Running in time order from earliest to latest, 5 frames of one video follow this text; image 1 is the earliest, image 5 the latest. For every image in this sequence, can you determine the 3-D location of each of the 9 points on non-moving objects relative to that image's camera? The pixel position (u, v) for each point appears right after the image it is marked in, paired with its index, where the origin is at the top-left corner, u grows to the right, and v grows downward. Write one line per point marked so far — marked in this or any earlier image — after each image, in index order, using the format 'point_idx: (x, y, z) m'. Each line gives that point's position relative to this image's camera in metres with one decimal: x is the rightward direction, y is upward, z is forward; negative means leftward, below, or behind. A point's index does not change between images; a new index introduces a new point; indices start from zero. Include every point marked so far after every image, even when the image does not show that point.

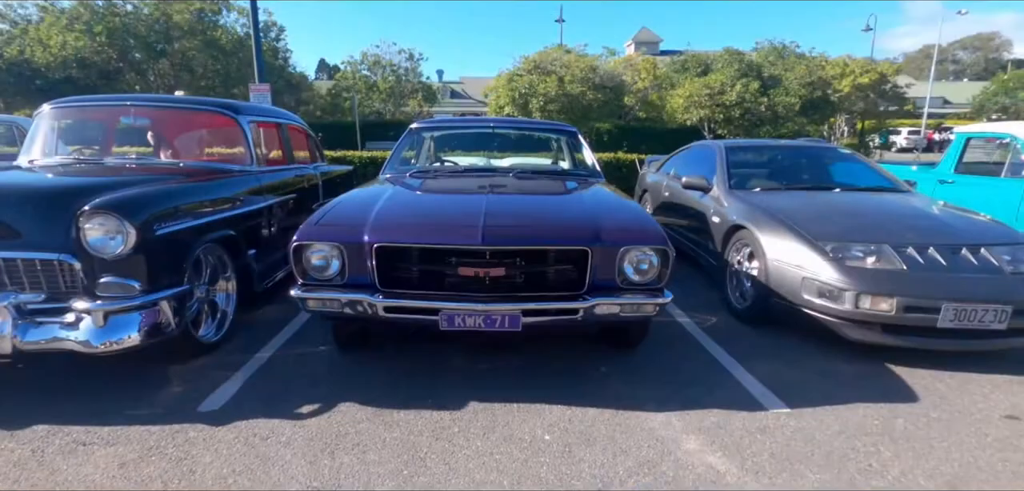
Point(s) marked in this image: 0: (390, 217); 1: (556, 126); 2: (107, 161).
0: (-0.6, +0.1, +3.4) m
1: (+0.4, +1.1, +5.9) m
2: (-2.9, +0.6, +4.8) m
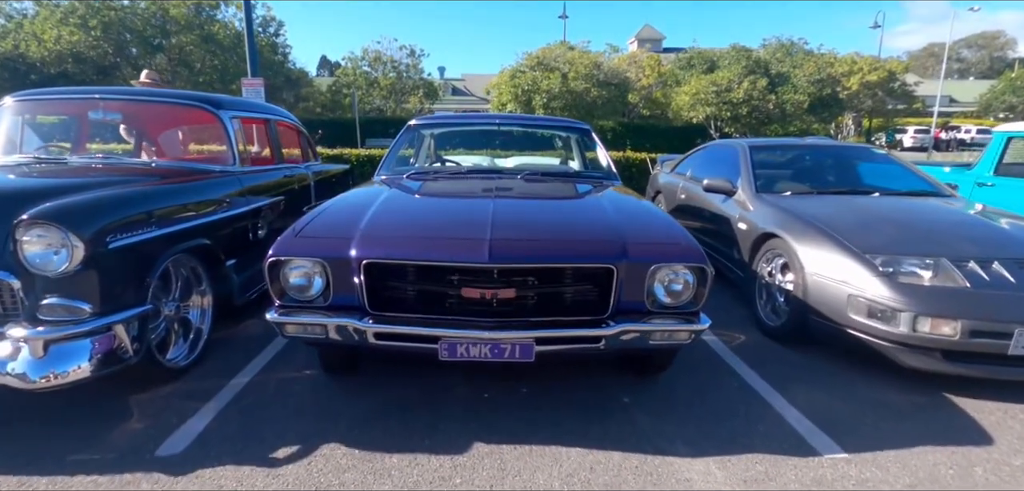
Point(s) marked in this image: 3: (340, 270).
0: (-0.6, +0.1, +3.0) m
1: (+0.4, +1.0, +5.4) m
2: (-2.9, +0.6, +4.4) m
3: (-0.7, -0.1, +2.8) m
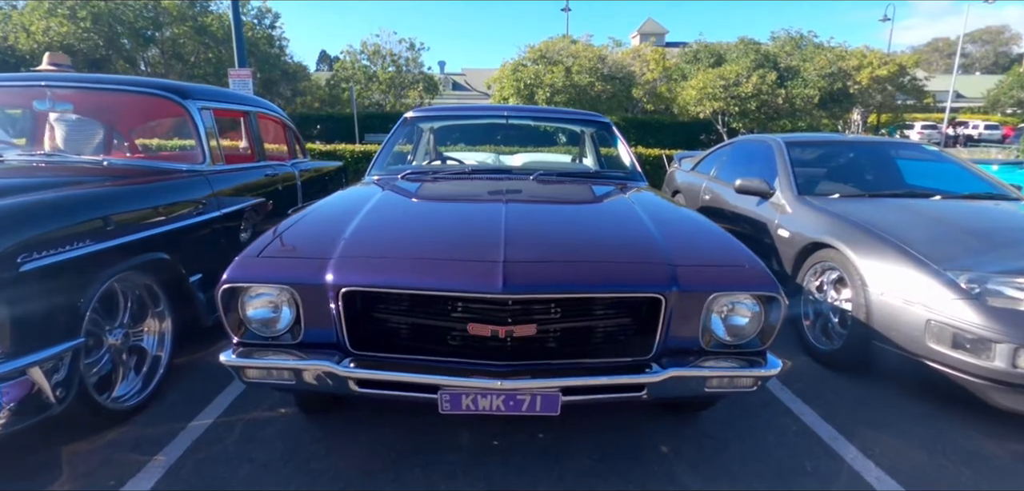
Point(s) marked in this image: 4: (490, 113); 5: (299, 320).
0: (-0.5, 0.0, +2.4) m
1: (+0.5, +0.9, +4.8) m
2: (-2.8, +0.5, +3.8) m
3: (-0.7, -0.2, +2.2) m
4: (-0.2, +0.9, +4.7) m
5: (-0.7, -0.3, +2.3) m
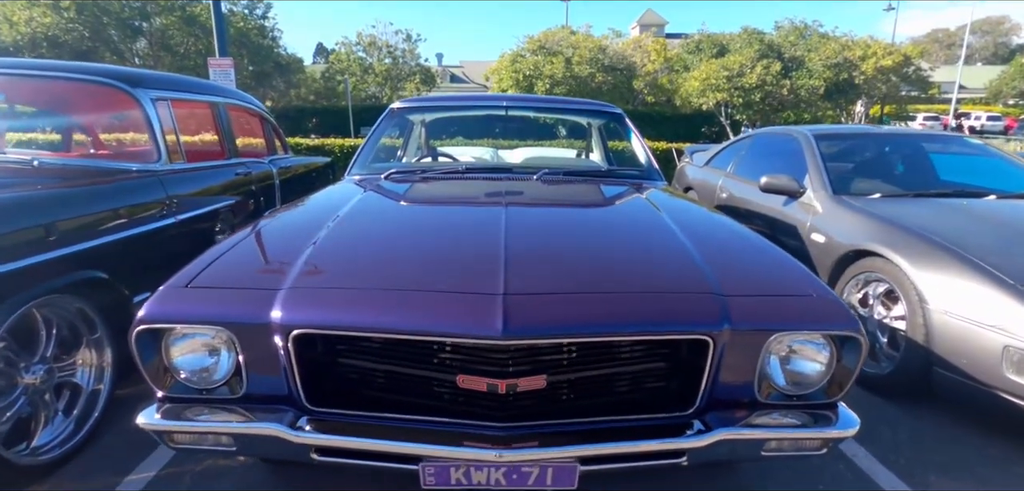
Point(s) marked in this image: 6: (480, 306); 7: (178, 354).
0: (-0.5, -0.1, +1.9) m
1: (+0.5, +0.9, +4.3) m
2: (-2.8, +0.4, +3.3) m
3: (-0.7, -0.2, +1.7) m
4: (-0.2, +0.9, +4.2) m
5: (-0.7, -0.3, +1.8) m
6: (-0.1, -0.1, +1.7) m
7: (-0.9, -0.3, +1.8) m
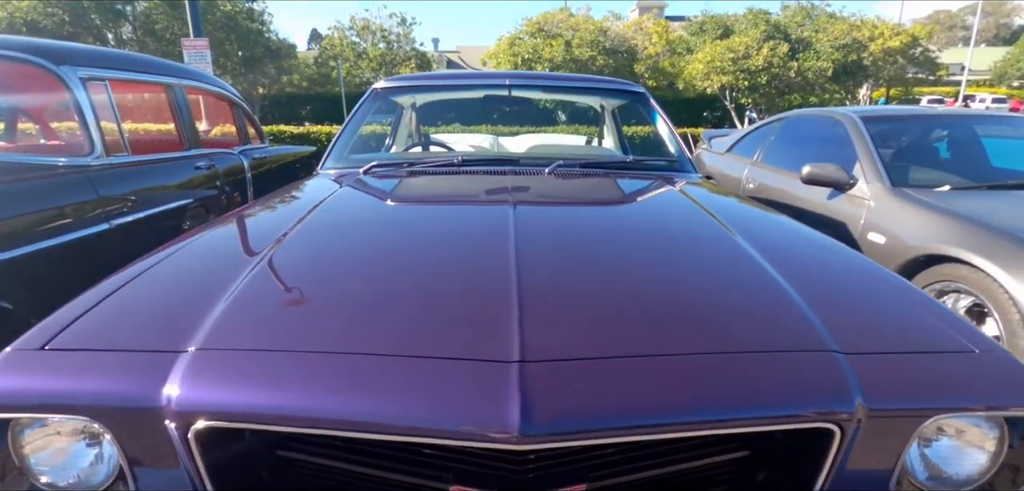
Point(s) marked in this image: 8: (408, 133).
0: (-0.5, -0.1, +1.3) m
1: (+0.5, +0.9, +3.7) m
2: (-2.8, +0.4, +2.7) m
3: (-0.6, -0.3, +1.1) m
4: (-0.1, +0.9, +3.6) m
5: (-0.7, -0.4, +1.2) m
6: (0.0, -0.2, +1.1) m
7: (-0.8, -0.4, +1.2) m
8: (-0.6, +0.6, +3.6) m
